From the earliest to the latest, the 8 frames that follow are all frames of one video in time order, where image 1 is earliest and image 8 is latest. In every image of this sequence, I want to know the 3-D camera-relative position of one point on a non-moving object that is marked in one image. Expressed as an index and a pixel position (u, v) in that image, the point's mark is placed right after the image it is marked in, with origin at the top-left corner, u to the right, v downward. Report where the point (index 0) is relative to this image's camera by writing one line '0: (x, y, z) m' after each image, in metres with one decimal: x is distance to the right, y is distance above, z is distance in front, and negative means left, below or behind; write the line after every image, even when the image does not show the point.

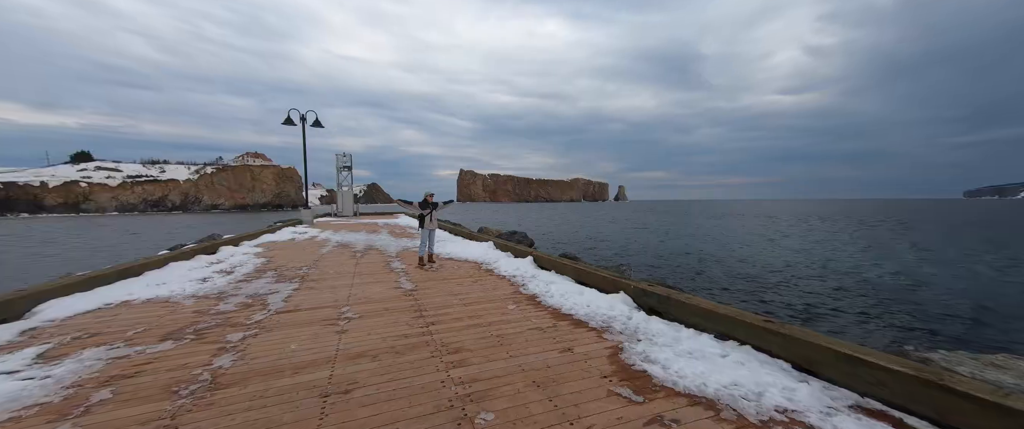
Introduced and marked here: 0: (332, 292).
0: (-2.9, -1.3, +5.7) m
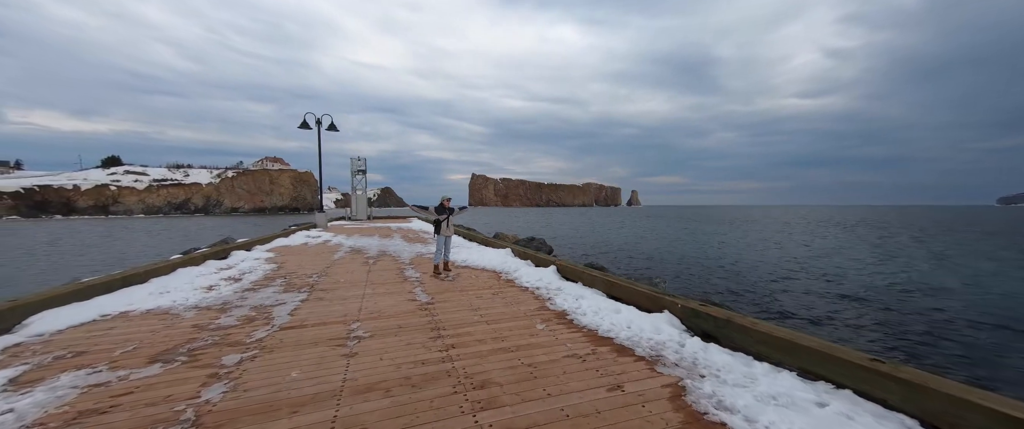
0: (-2.5, -1.3, +5.2) m
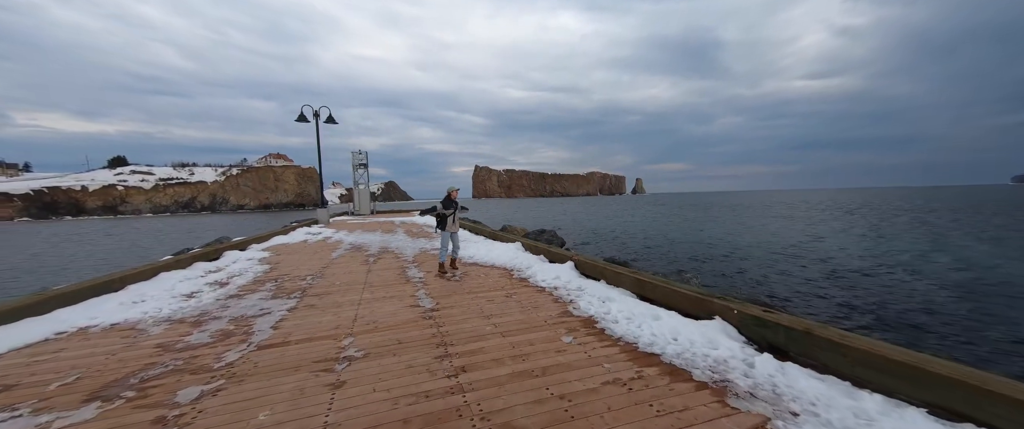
0: (-2.3, -1.3, +4.6) m
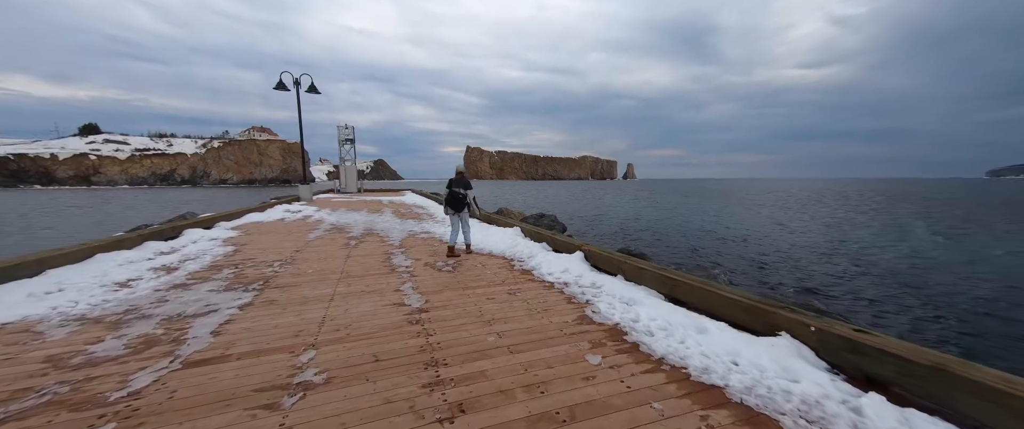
0: (-2.3, -1.0, +3.7) m
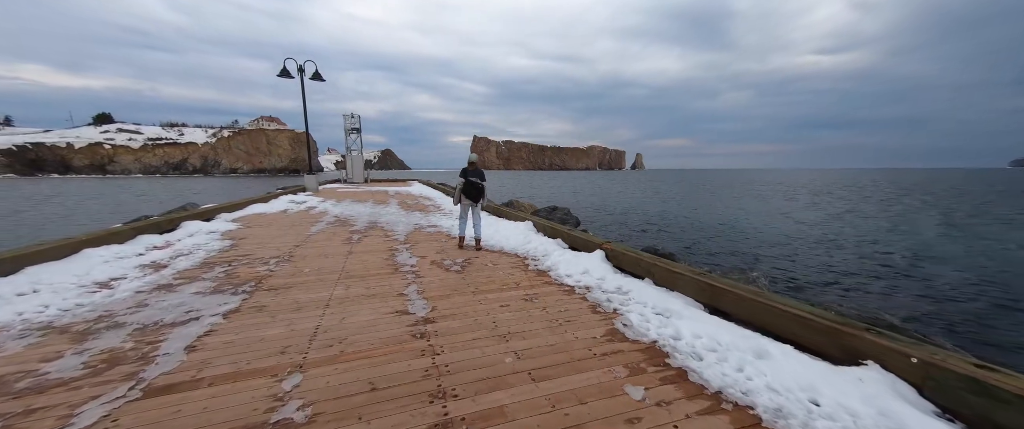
0: (-2.1, -1.0, +3.3) m
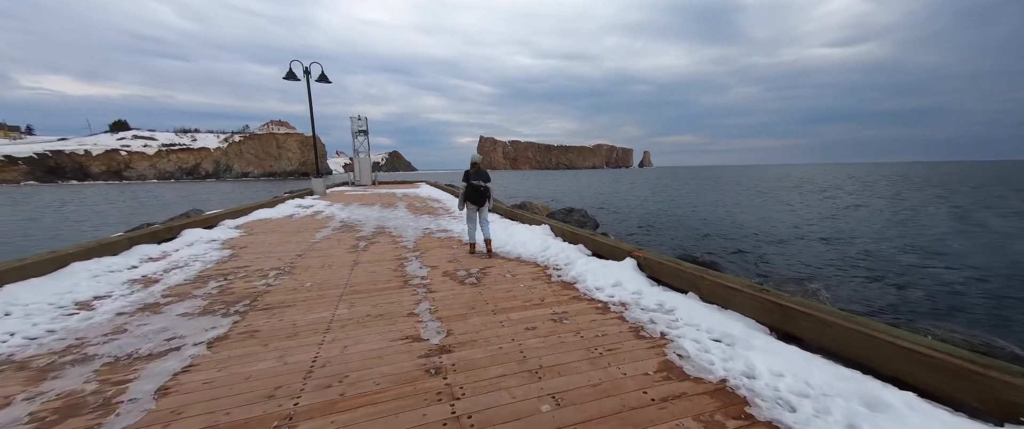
0: (-1.8, -1.1, +2.8) m
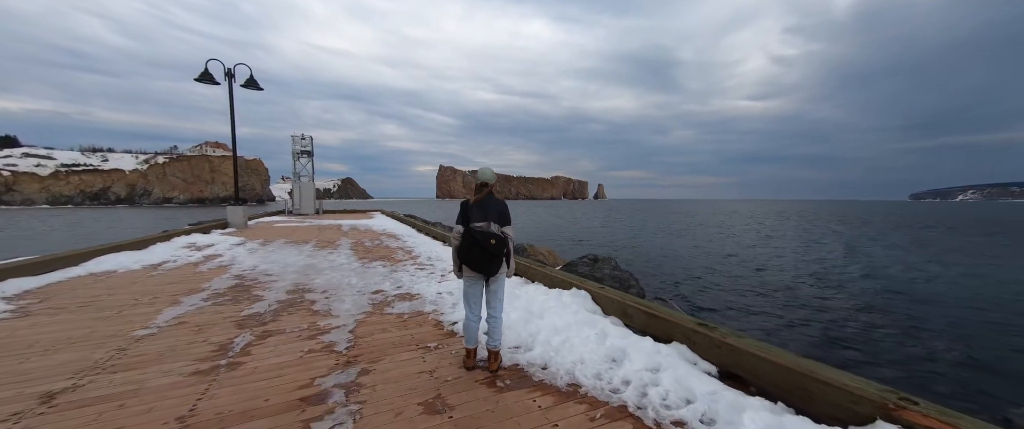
0: (-1.1, -1.4, -0.5) m
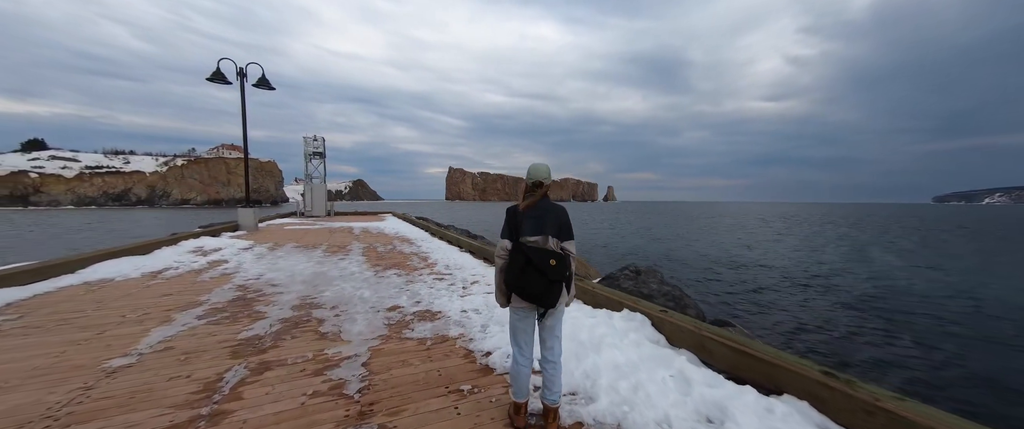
0: (-0.8, -1.5, -1.2) m
